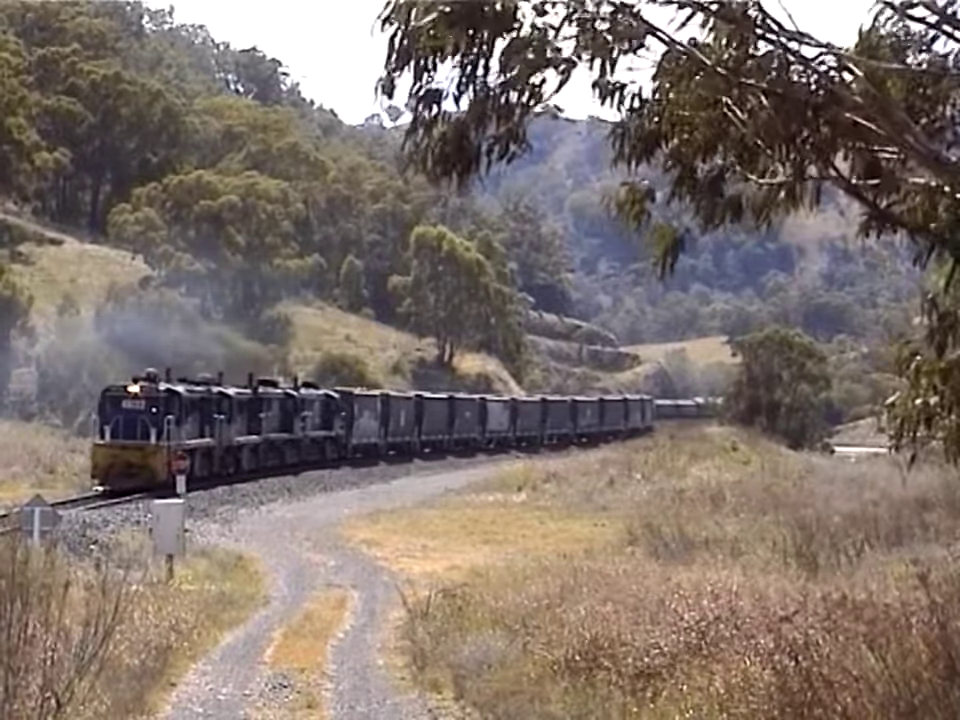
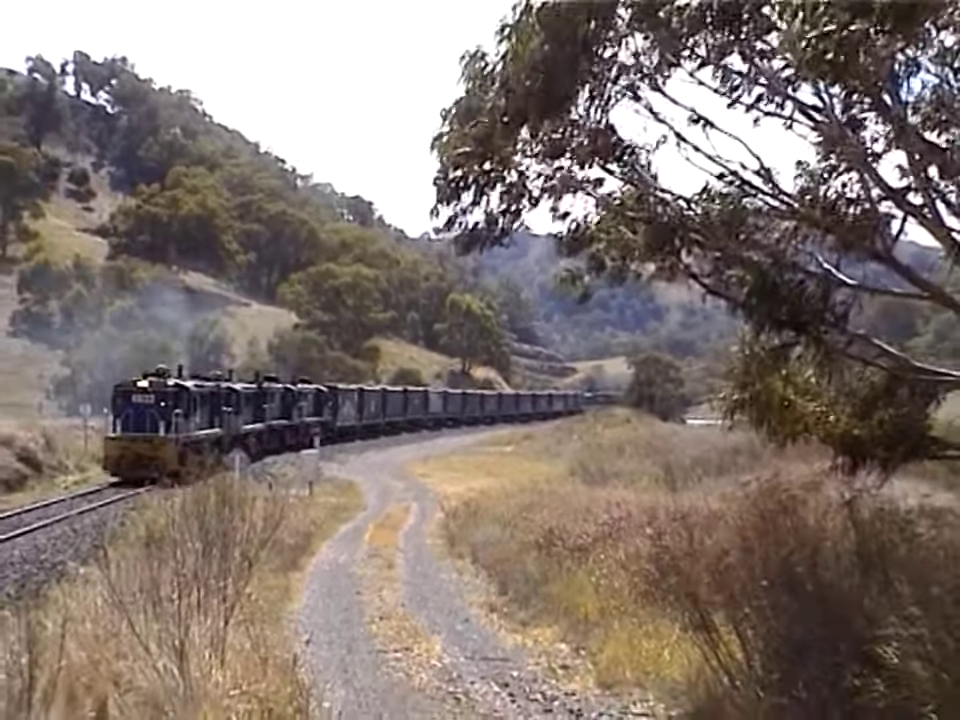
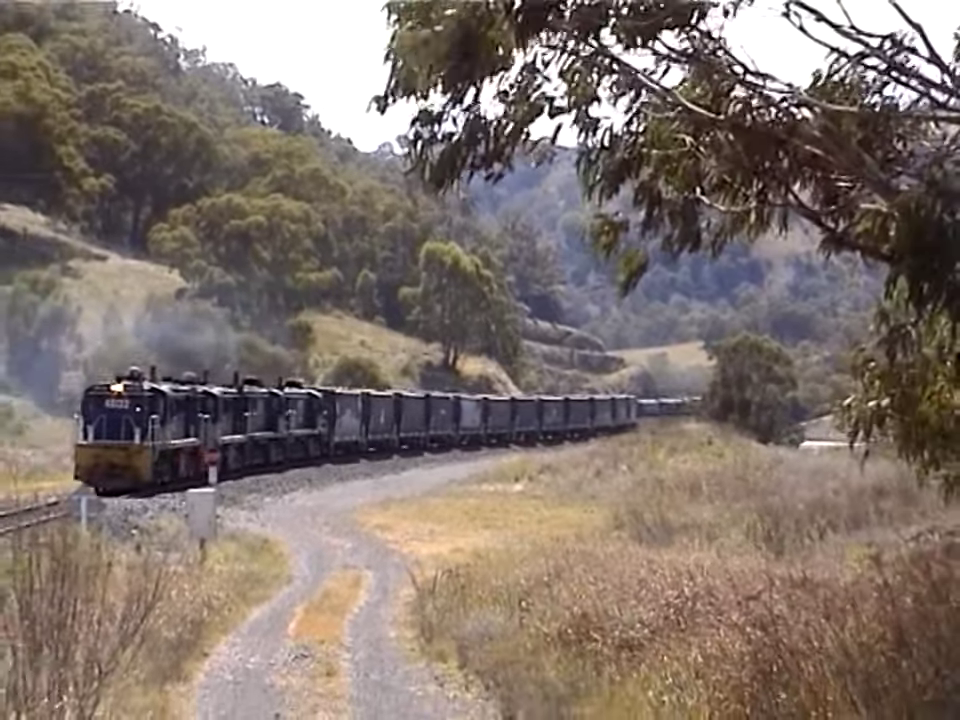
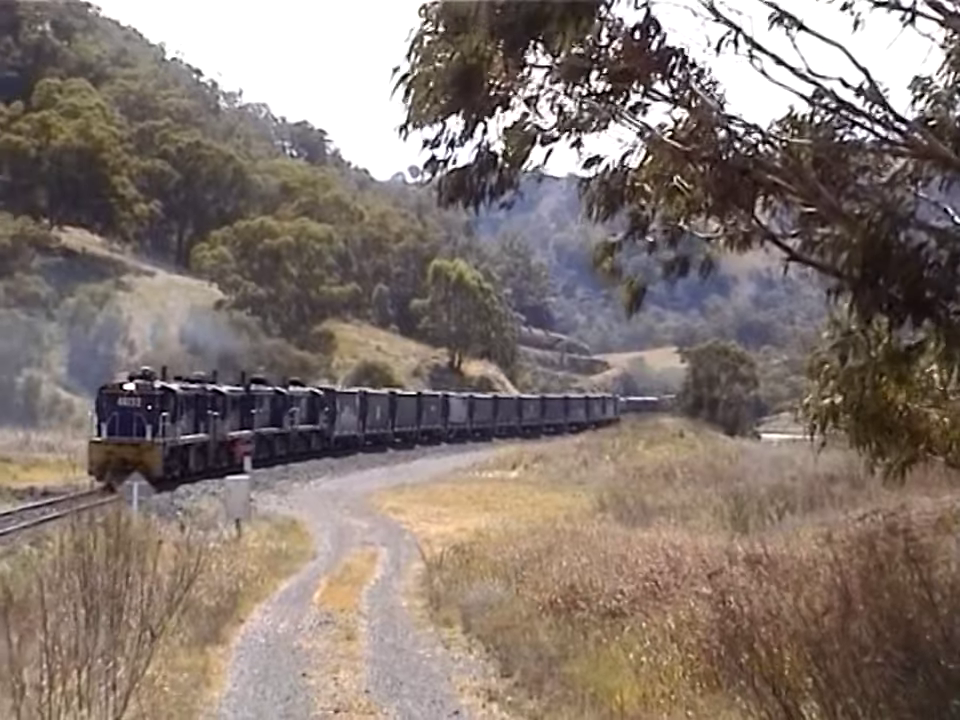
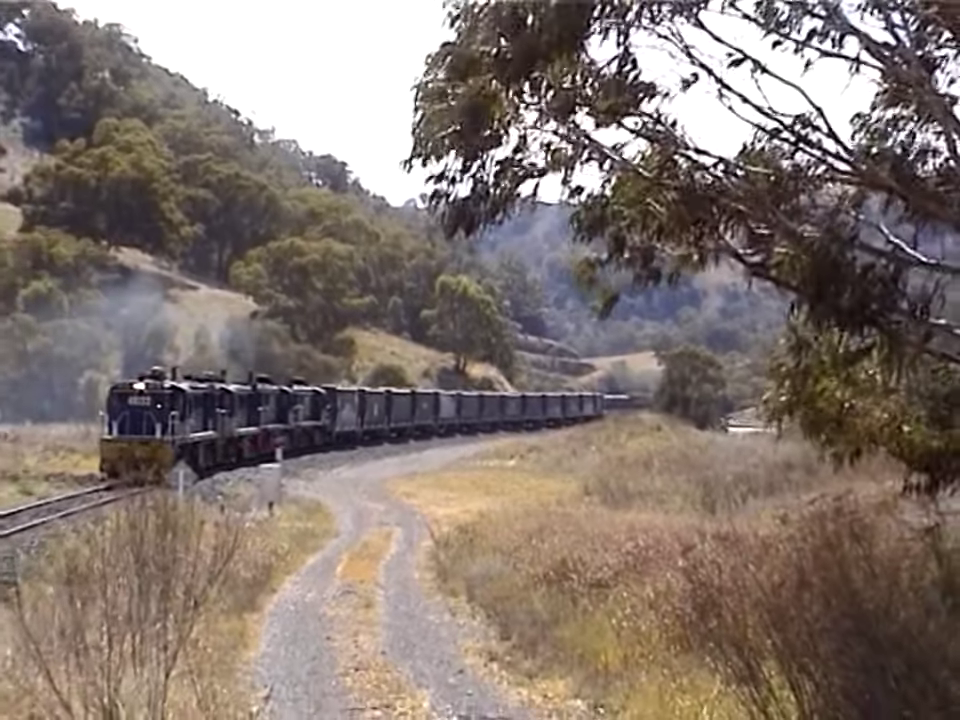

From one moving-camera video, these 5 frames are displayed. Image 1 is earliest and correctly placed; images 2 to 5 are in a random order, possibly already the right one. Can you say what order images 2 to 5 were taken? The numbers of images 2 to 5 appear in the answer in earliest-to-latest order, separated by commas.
3, 4, 5, 2
